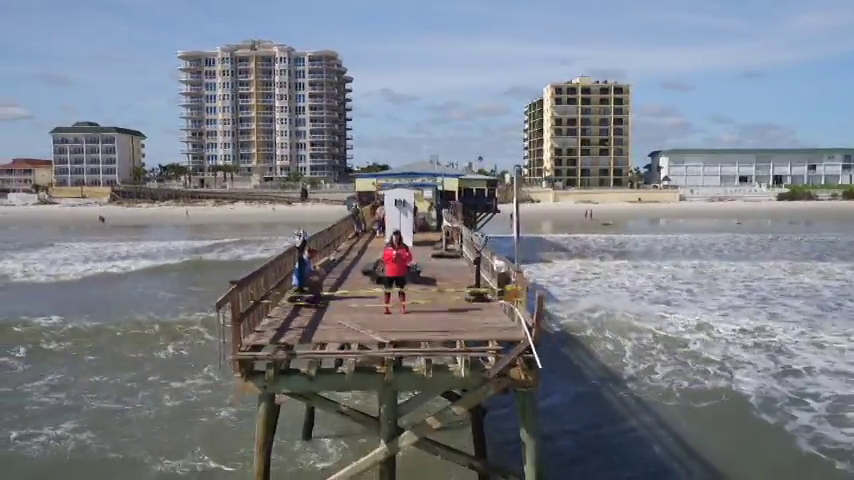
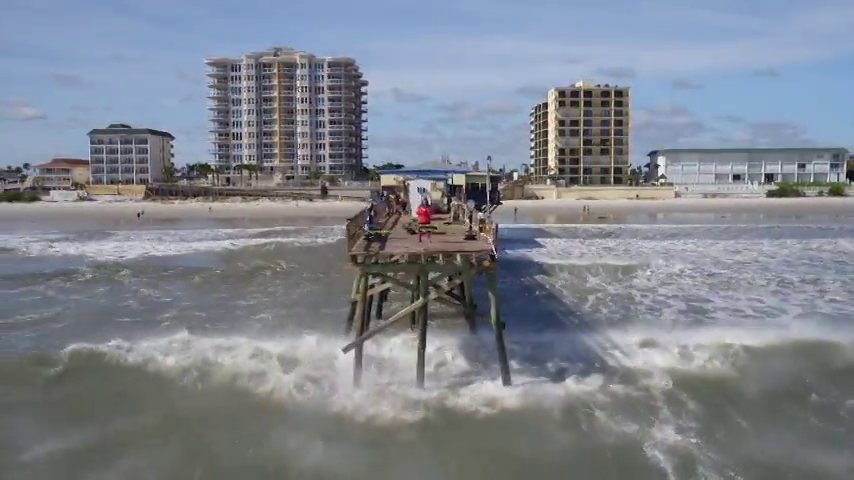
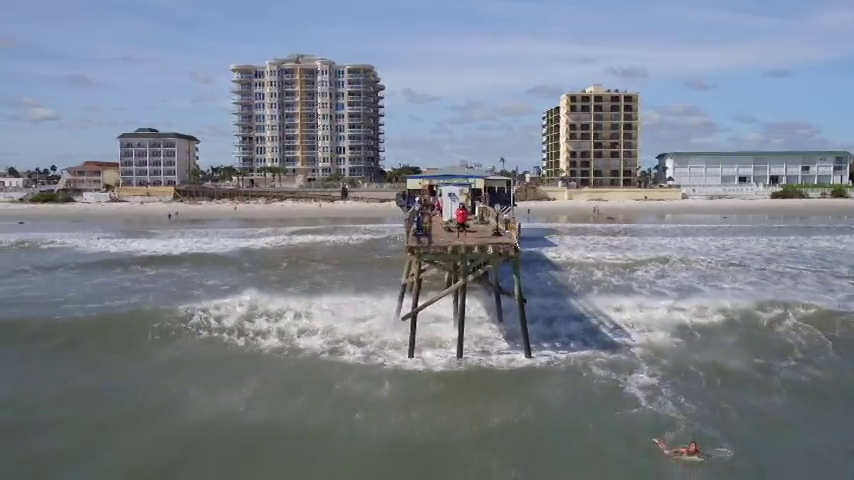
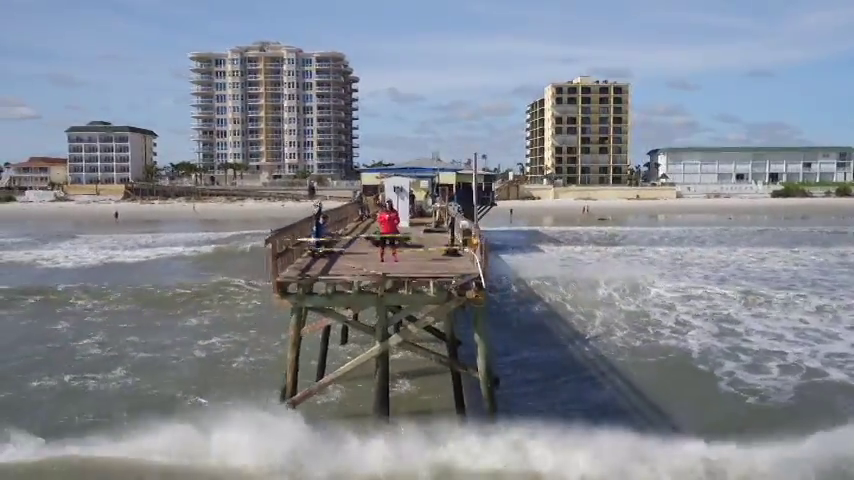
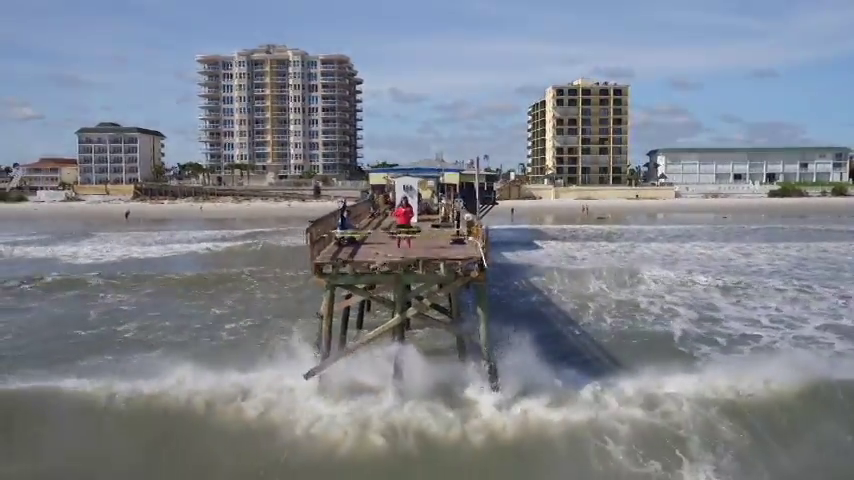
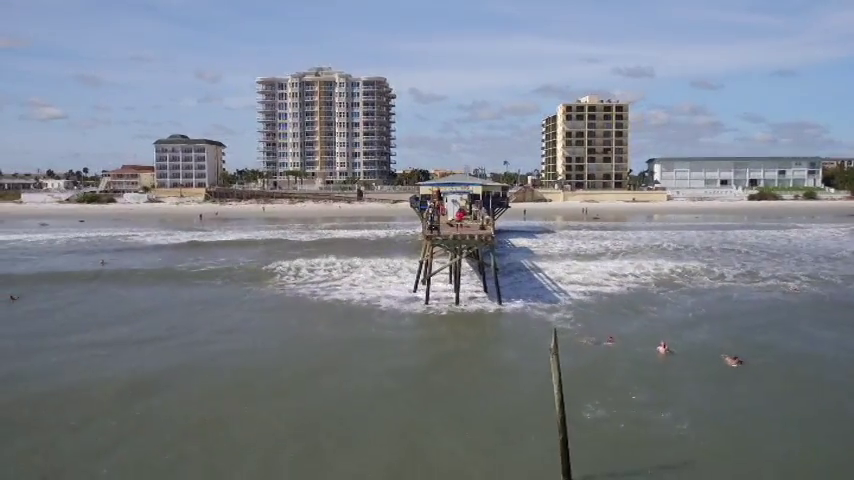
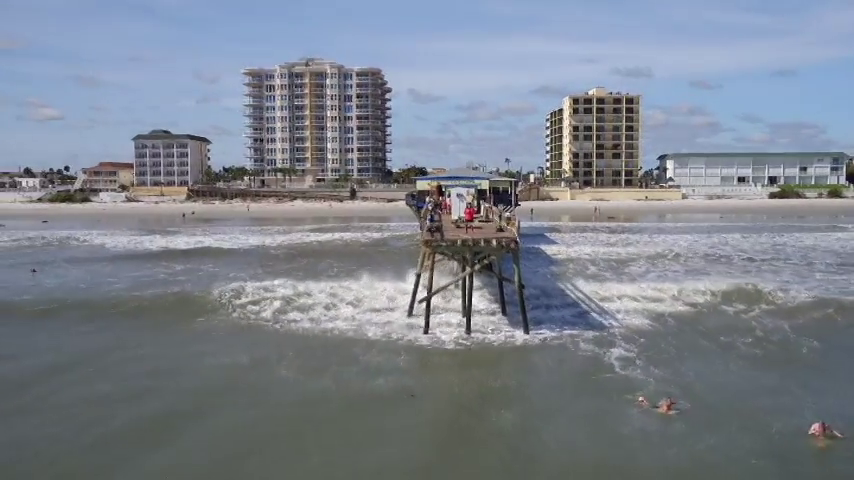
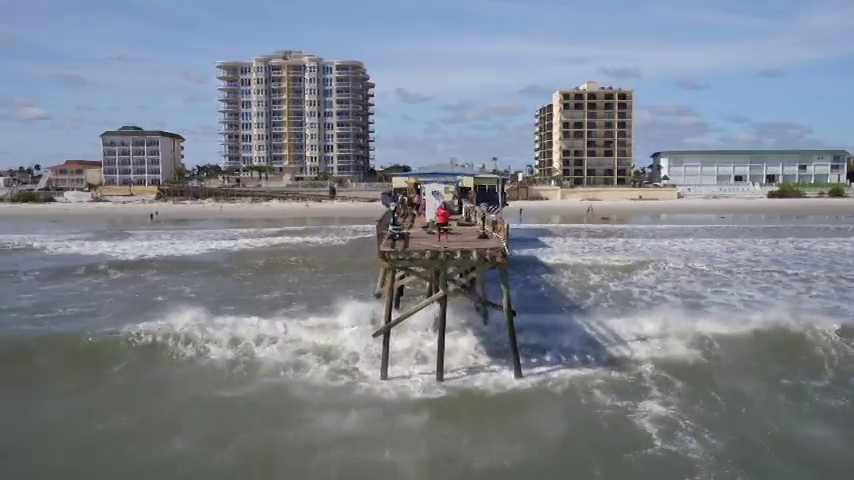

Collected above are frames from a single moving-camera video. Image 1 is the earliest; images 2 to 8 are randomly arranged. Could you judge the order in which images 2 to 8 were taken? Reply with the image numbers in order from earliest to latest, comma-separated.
4, 5, 2, 8, 3, 7, 6
